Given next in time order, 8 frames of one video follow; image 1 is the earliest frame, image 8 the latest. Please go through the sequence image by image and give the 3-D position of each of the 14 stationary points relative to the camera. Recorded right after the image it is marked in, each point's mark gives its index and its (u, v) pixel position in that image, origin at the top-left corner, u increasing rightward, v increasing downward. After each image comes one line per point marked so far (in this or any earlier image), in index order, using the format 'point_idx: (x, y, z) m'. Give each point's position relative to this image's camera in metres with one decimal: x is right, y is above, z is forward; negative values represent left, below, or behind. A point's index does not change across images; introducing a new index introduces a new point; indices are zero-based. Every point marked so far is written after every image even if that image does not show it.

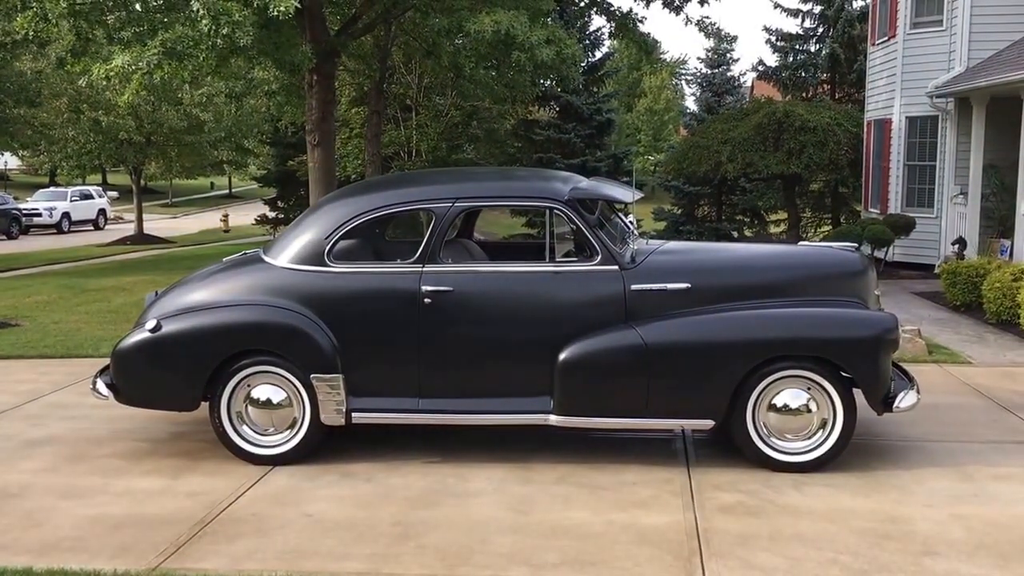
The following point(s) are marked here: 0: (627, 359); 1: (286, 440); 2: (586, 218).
0: (+0.7, -0.4, +5.5) m
1: (-1.4, -0.9, +5.7) m
2: (+0.4, +0.4, +5.7) m
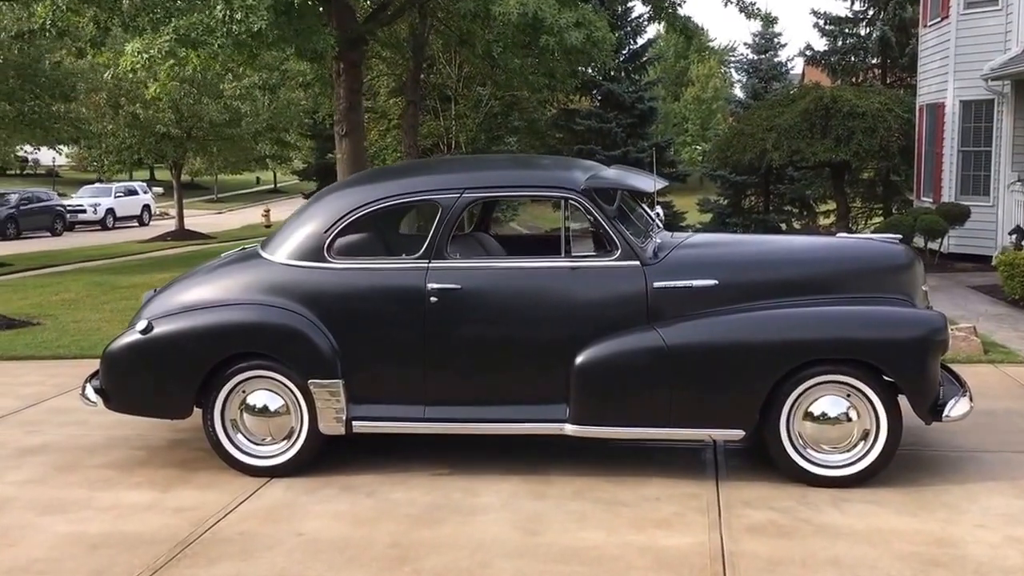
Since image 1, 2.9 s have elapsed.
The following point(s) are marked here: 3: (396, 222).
0: (+0.7, -0.4, +5.0) m
1: (-1.3, -0.9, +5.4) m
2: (+0.5, +0.4, +5.2) m
3: (-0.7, +0.4, +5.4) m
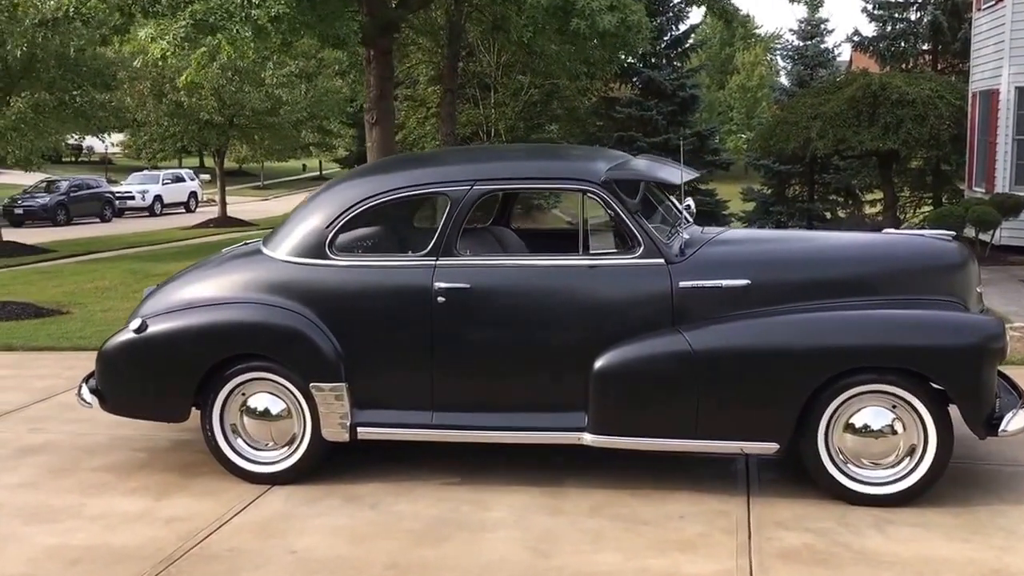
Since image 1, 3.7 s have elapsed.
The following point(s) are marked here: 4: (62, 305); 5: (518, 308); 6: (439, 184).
0: (+0.8, -0.4, +4.6) m
1: (-1.2, -0.9, +5.1) m
2: (+0.6, +0.4, +4.8) m
3: (-0.6, +0.4, +5.1) m
4: (-6.3, -0.2, +13.3) m
5: (0.0, -0.1, +4.8) m
6: (-0.4, +0.6, +5.0) m
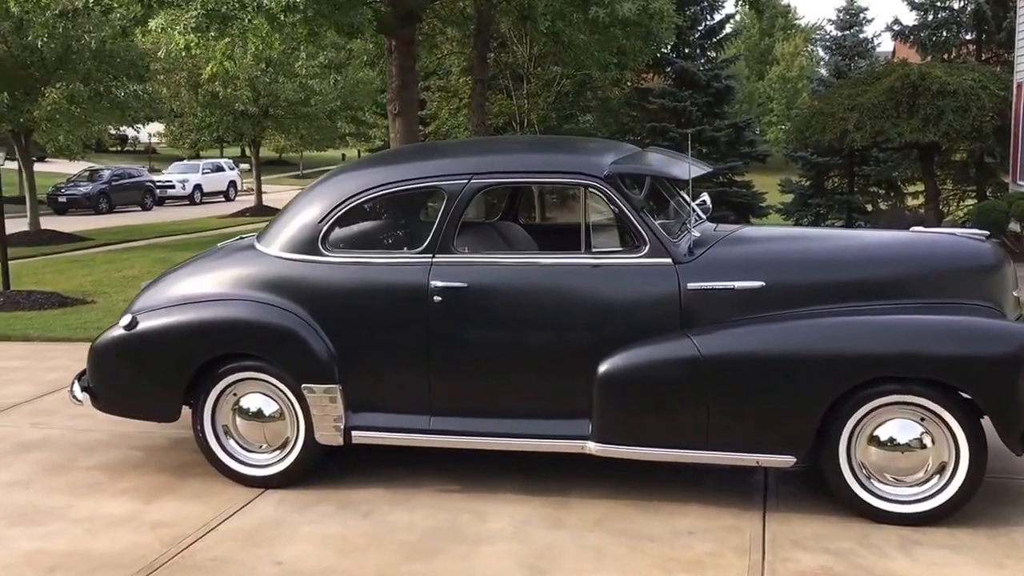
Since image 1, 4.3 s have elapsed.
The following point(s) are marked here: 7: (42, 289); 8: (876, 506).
0: (+0.8, -0.4, +4.4) m
1: (-1.2, -0.9, +4.9) m
2: (+0.6, +0.4, +4.5) m
3: (-0.6, +0.4, +4.8) m
4: (-6.0, -0.1, +13.3) m
5: (0.0, -0.1, +4.6) m
6: (-0.4, +0.6, +4.8) m
7: (-6.9, 0.0, +14.0) m
8: (+1.6, -1.0, +4.3) m
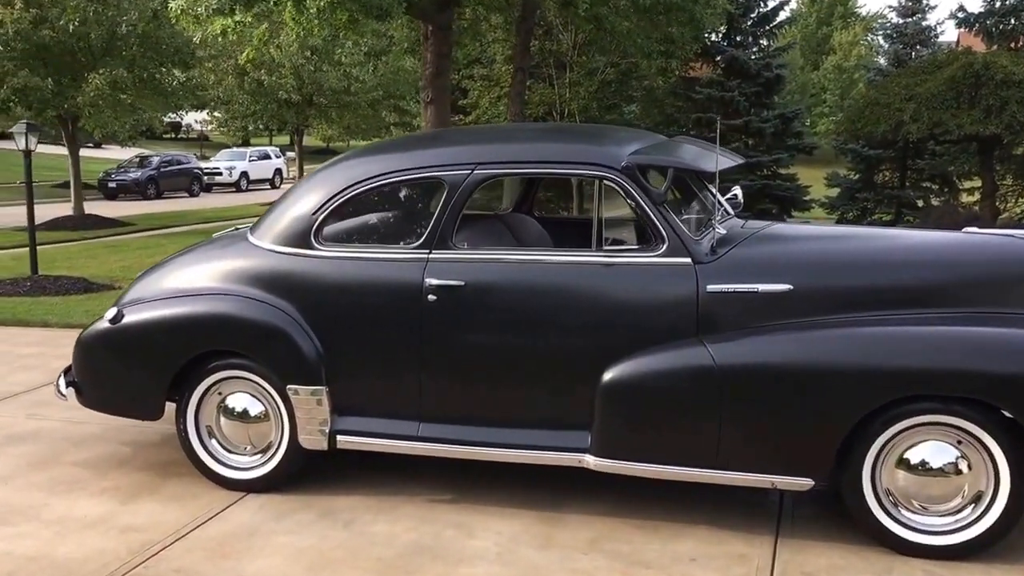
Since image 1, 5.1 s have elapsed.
0: (+0.8, -0.4, +4.0) m
1: (-1.2, -0.9, +4.6) m
2: (+0.6, +0.4, +4.2) m
3: (-0.6, +0.4, +4.5) m
4: (-5.6, +0.1, +13.2) m
5: (0.0, -0.1, +4.2) m
6: (-0.4, +0.6, +4.5) m
7: (-6.5, +0.2, +14.0) m
8: (+1.6, -1.0, +3.9) m
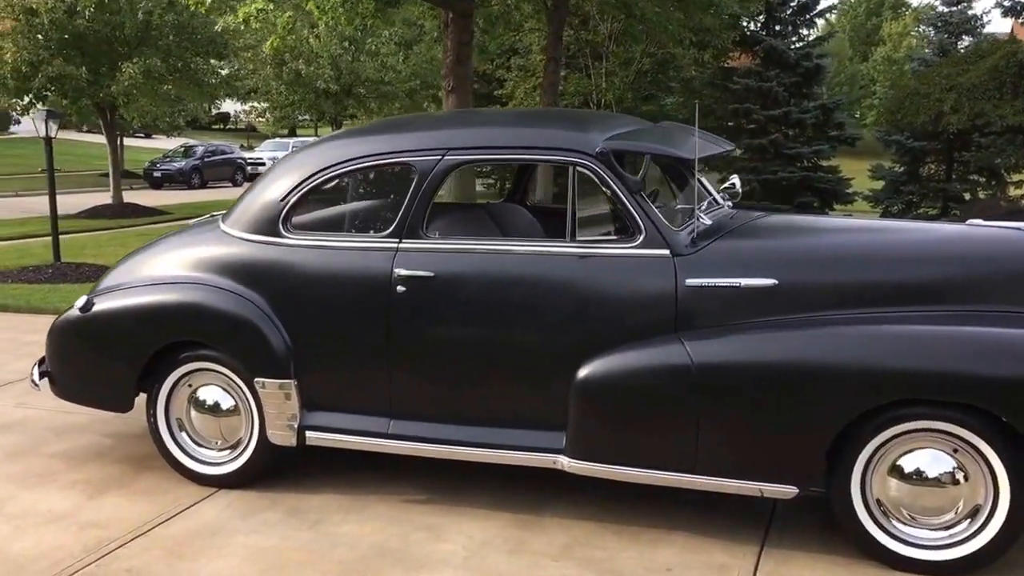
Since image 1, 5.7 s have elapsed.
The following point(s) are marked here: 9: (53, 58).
0: (+0.6, -0.4, +3.8) m
1: (-1.3, -0.8, +4.5) m
2: (+0.5, +0.5, +4.0) m
3: (-0.7, +0.5, +4.4) m
4: (-5.3, +0.3, +13.3) m
5: (-0.1, -0.1, +4.0) m
6: (-0.5, +0.6, +4.3) m
7: (-6.2, +0.4, +14.0) m
8: (+1.5, -1.0, +3.6) m
9: (-8.1, +4.1, +16.7) m
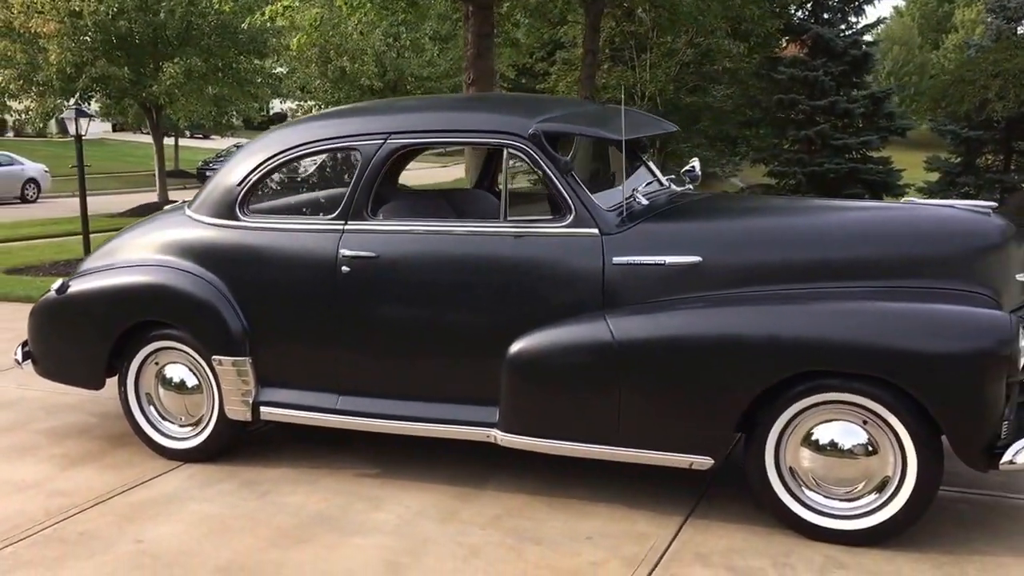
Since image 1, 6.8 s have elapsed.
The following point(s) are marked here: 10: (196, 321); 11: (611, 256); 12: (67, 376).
0: (+0.3, -0.3, +3.9) m
1: (-1.6, -0.7, +4.7) m
2: (+0.2, +0.5, +4.1) m
3: (-0.9, +0.6, +4.5) m
4: (-5.1, +0.4, +13.7) m
5: (-0.4, 0.0, +4.2) m
6: (-0.7, +0.7, +4.4) m
7: (-5.9, +0.5, +14.5) m
8: (+1.2, -0.9, +3.7) m
9: (-7.7, +4.2, +17.3) m
10: (-1.5, -0.2, +4.5) m
11: (+0.4, +0.1, +4.0) m
12: (-2.3, -0.5, +4.9) m
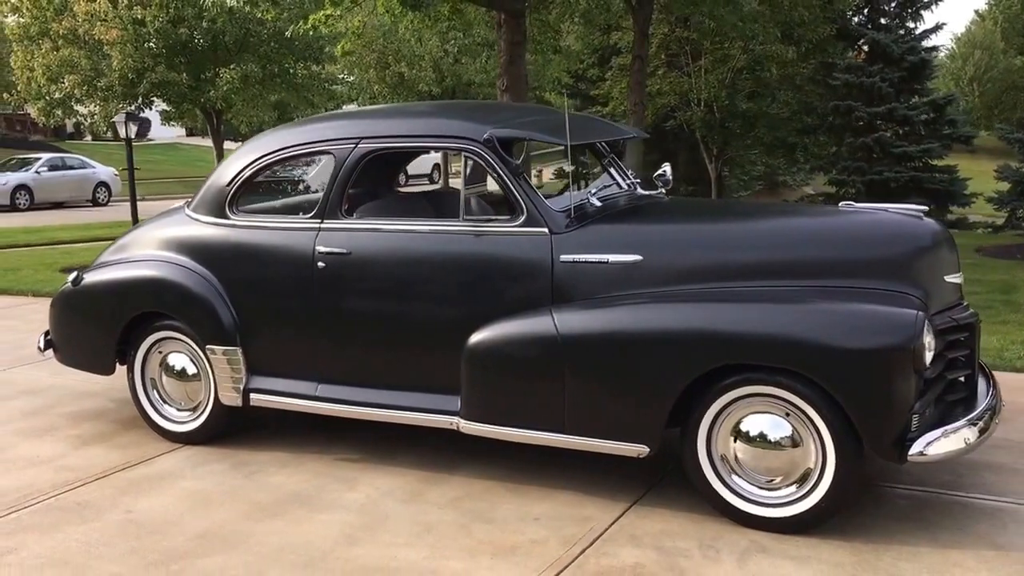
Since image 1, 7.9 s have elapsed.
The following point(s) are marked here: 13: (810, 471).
0: (+0.2, -0.3, +4.2) m
1: (-1.7, -0.7, +5.1) m
2: (0.0, +0.6, +4.3) m
3: (-1.1, +0.6, +4.9) m
4: (-4.6, +0.4, +14.3) m
5: (-0.5, 0.0, +4.5) m
6: (-0.9, +0.7, +4.8) m
7: (-5.3, +0.5, +15.2) m
8: (+0.9, -0.9, +3.9) m
9: (-6.9, +4.2, +18.0) m
10: (-1.7, -0.1, +4.9) m
11: (+0.2, +0.1, +4.2) m
12: (-2.4, -0.4, +5.4) m
13: (+1.2, -0.7, +3.8) m
